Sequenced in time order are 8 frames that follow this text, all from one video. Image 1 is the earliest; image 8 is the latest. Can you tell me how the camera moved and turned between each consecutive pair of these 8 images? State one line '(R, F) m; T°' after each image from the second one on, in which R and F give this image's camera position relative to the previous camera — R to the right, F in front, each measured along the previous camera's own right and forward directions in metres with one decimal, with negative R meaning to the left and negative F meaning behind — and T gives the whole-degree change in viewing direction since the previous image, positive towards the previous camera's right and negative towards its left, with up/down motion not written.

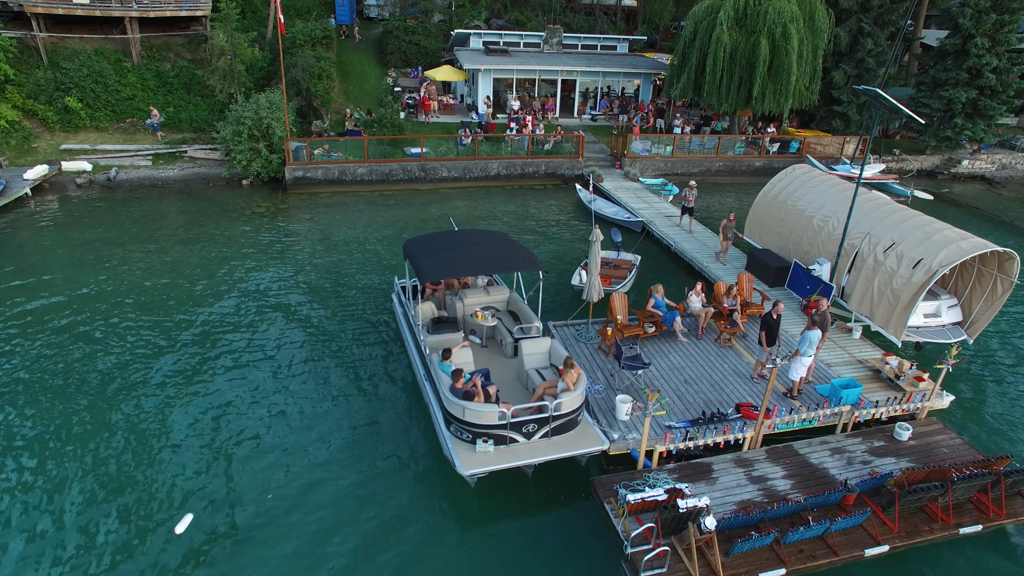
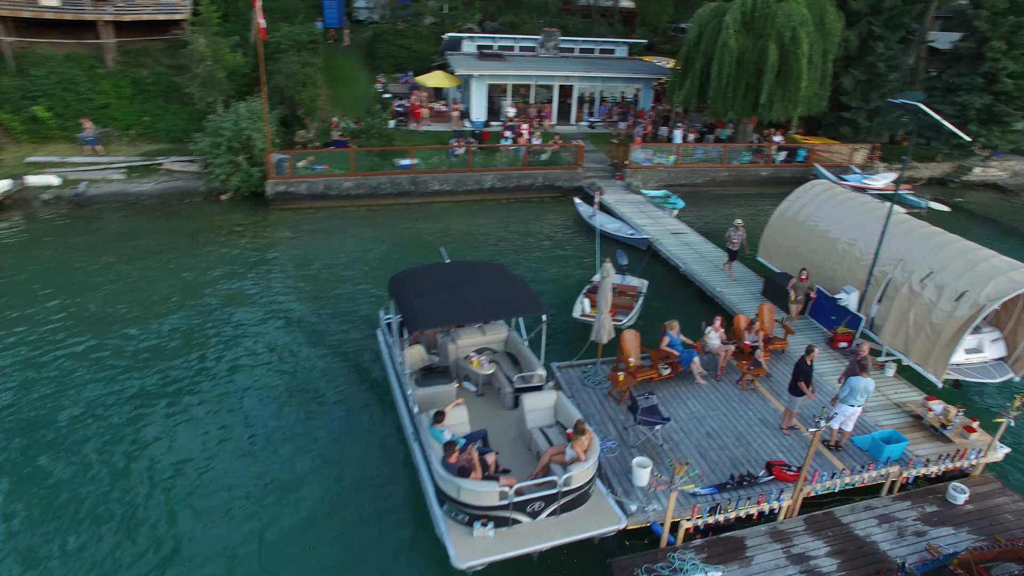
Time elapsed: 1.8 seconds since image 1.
(-0.1, +1.4) m; +1°
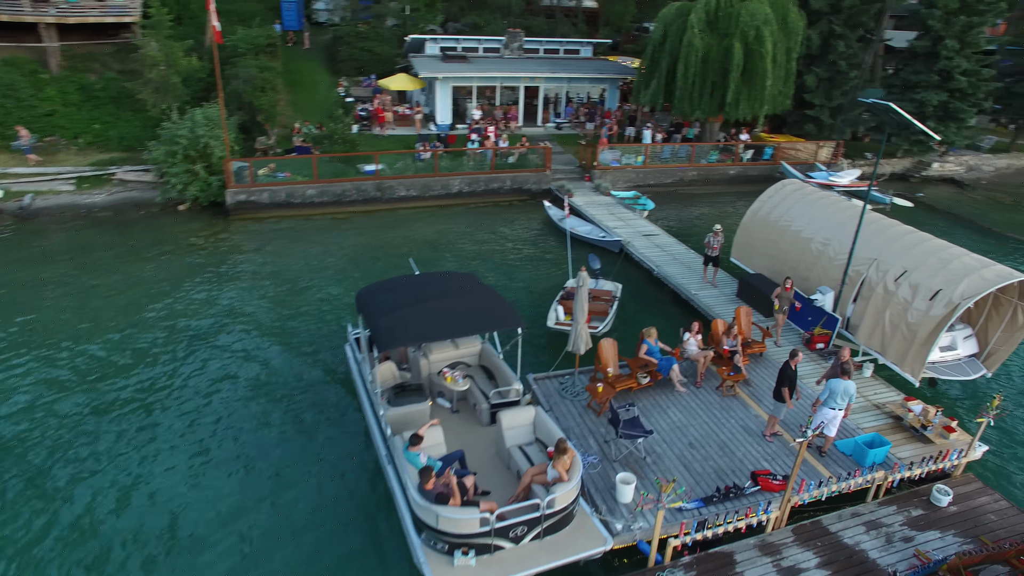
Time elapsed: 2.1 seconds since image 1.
(-0.1, +0.4) m; +3°
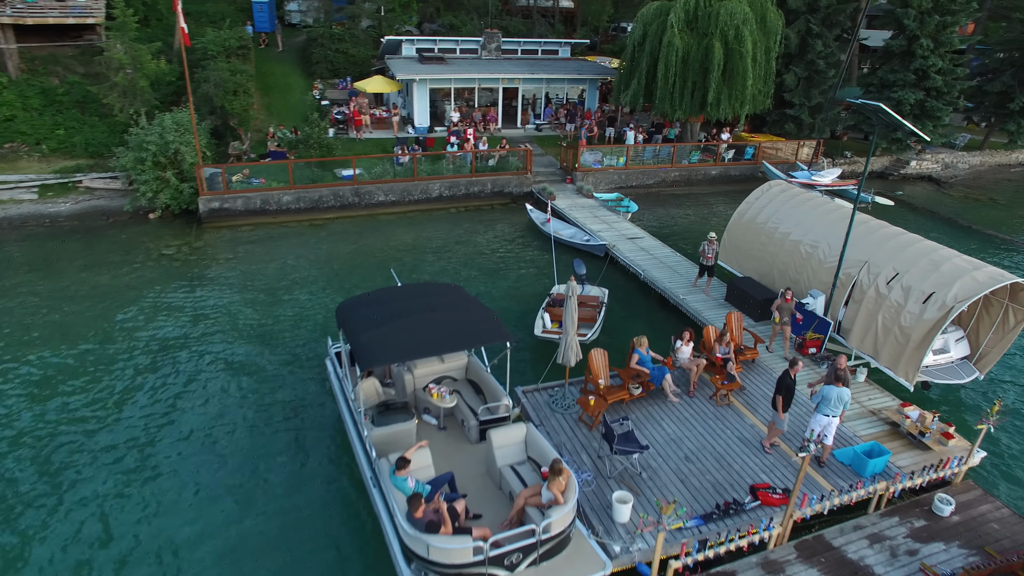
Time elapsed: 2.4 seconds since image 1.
(-0.1, +0.4) m; +2°
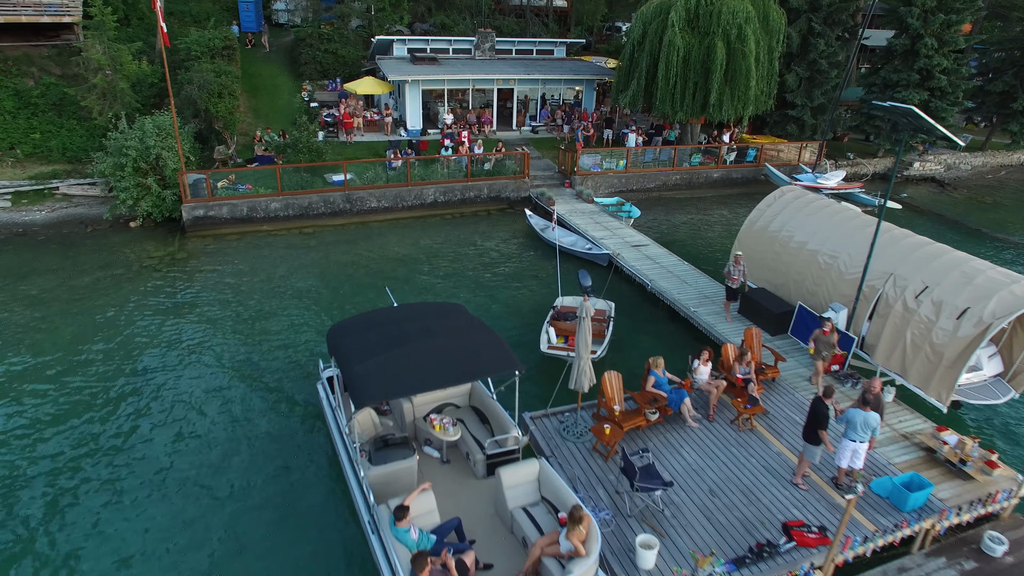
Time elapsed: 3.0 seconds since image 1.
(-0.3, +0.9) m; +1°
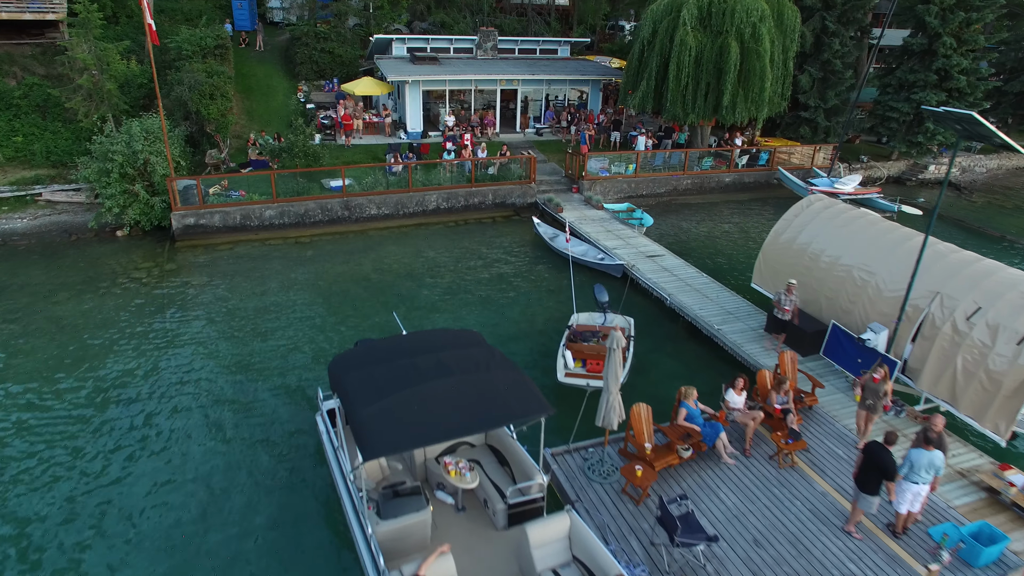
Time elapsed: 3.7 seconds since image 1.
(-0.3, +1.0) m; 0°
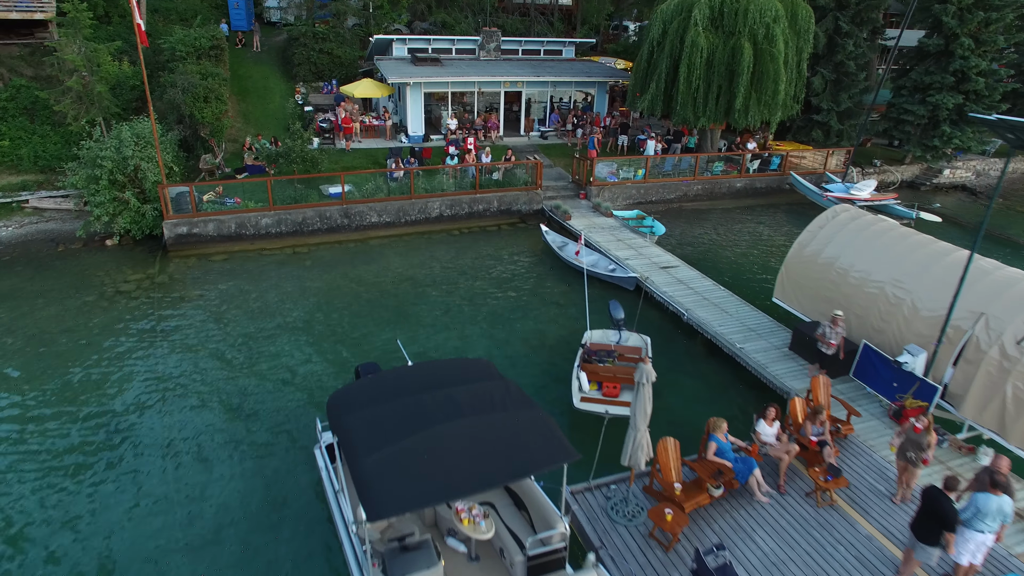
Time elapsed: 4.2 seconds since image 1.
(-0.2, +0.8) m; 0°
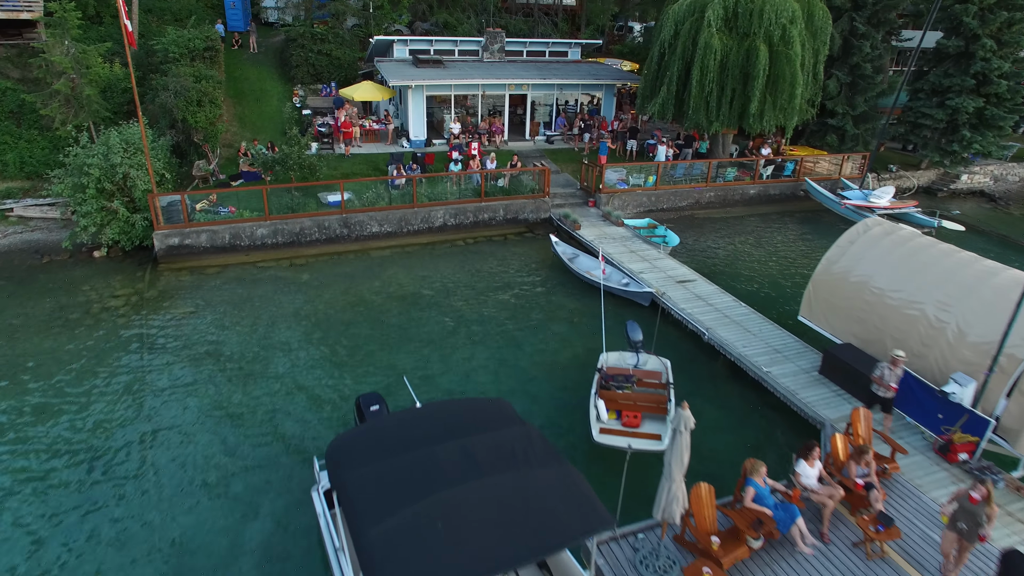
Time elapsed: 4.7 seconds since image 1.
(-0.2, +0.9) m; 0°
